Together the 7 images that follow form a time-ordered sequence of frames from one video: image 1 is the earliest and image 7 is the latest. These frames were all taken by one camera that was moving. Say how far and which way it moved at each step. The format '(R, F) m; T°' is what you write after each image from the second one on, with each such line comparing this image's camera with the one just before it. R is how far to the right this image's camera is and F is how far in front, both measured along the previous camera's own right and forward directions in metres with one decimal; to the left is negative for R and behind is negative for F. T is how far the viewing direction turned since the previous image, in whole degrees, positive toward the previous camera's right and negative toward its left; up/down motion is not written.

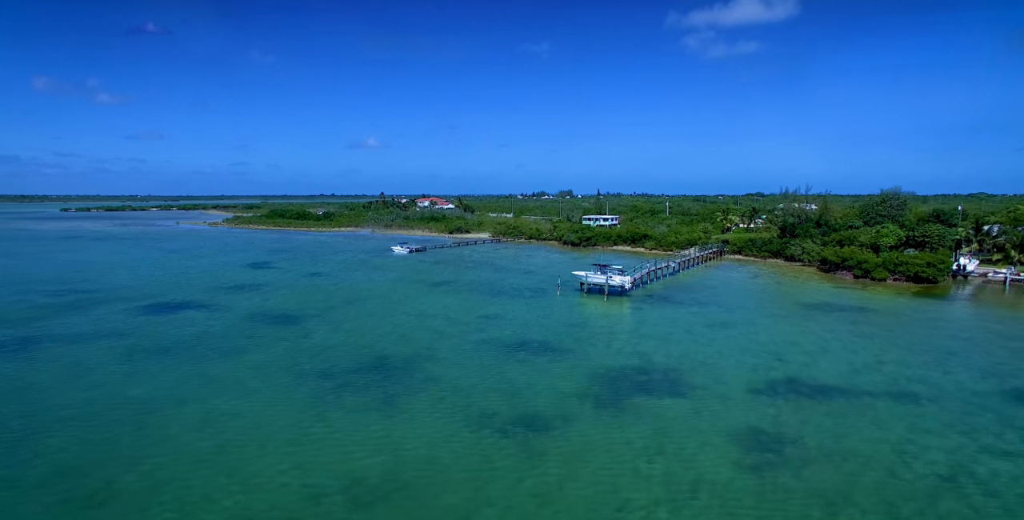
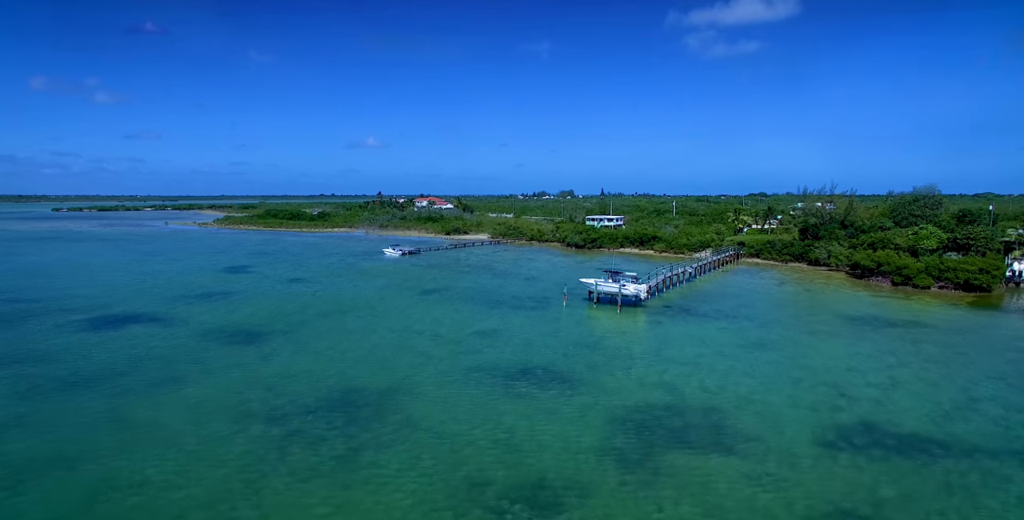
(0.0, +4.3) m; 0°
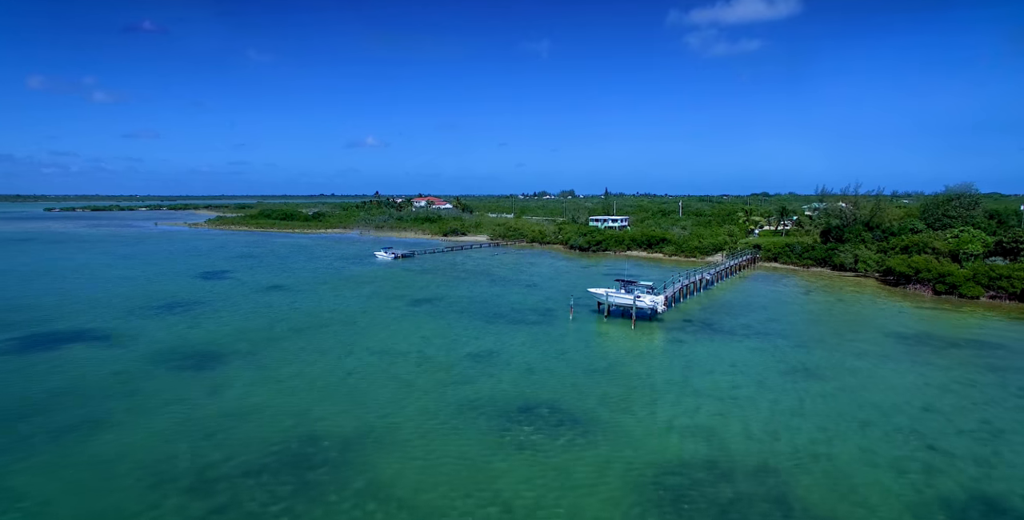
(0.0, +3.8) m; 0°
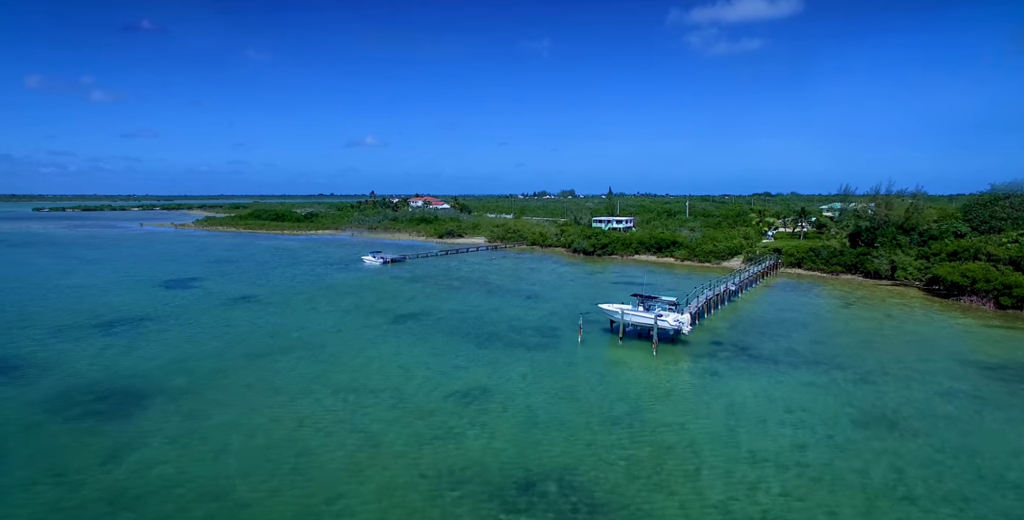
(+0.1, +4.5) m; 0°
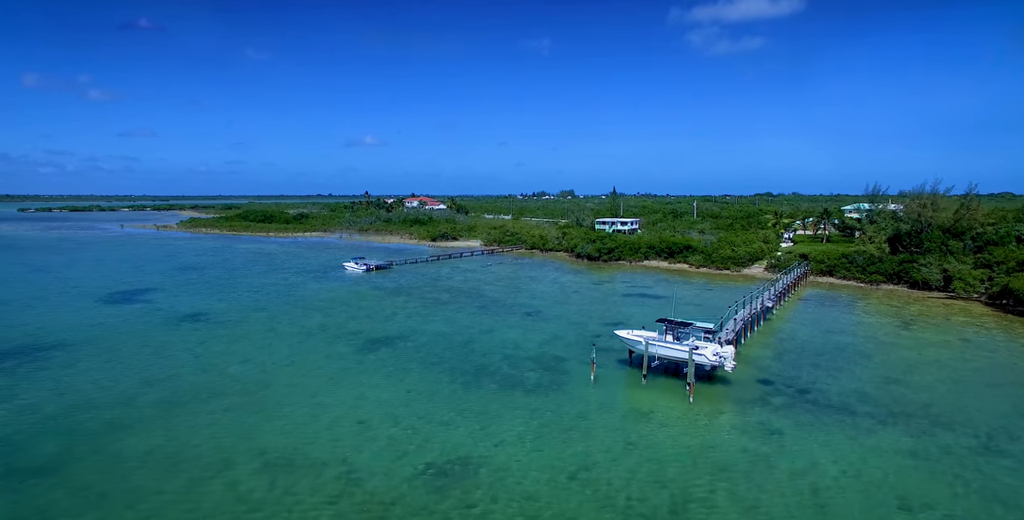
(+0.2, +5.2) m; 0°
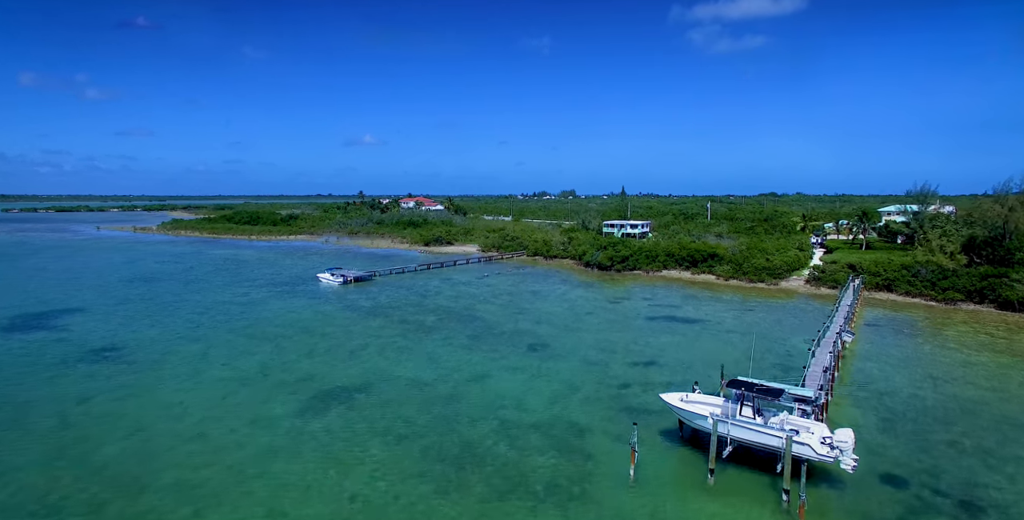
(0.0, +6.7) m; 0°
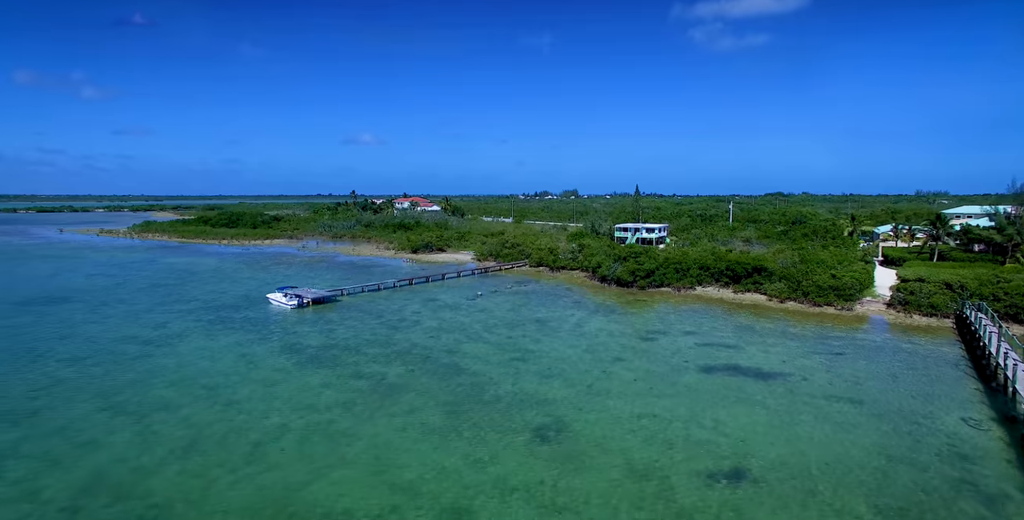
(+0.1, +9.0) m; 0°
